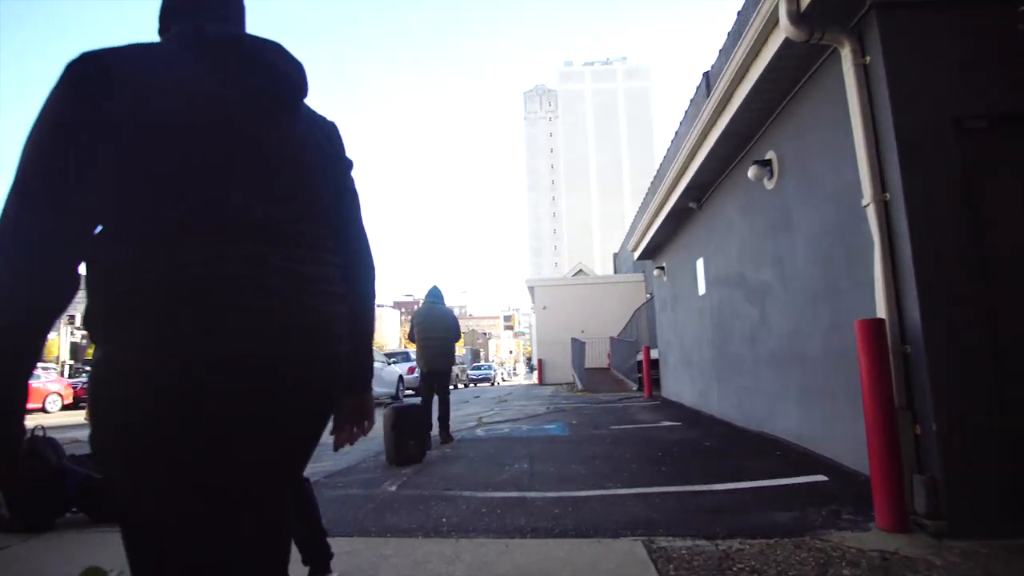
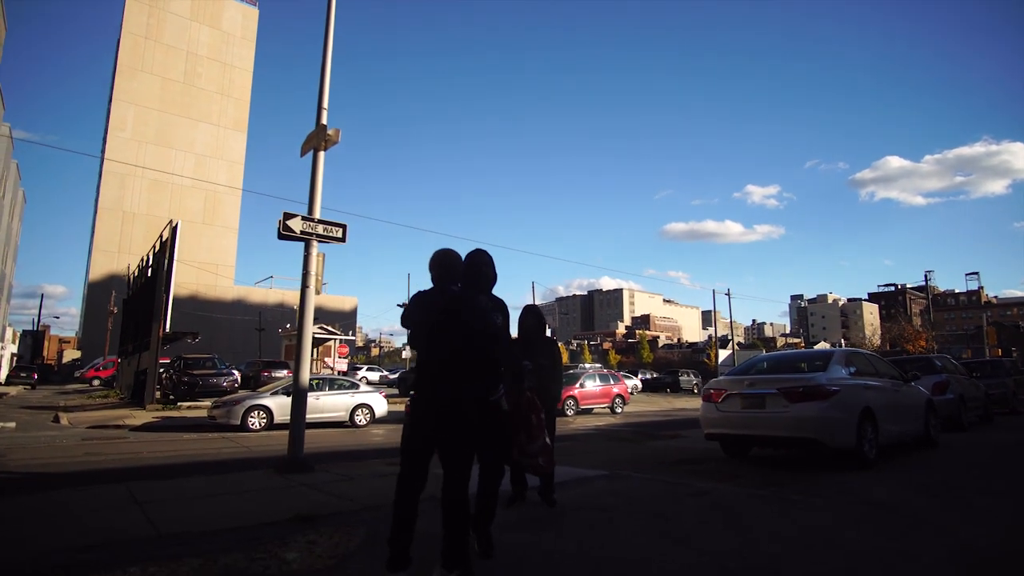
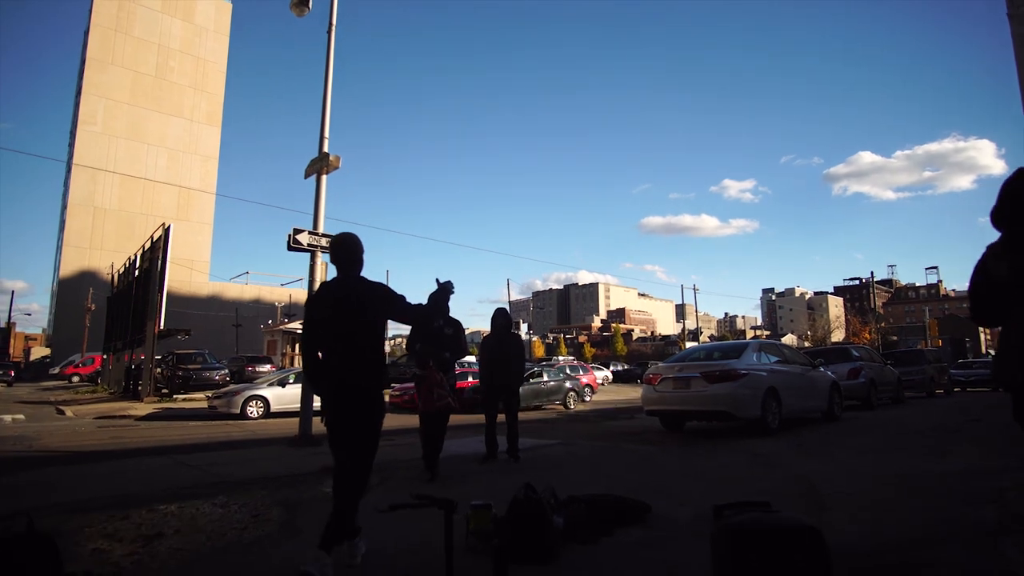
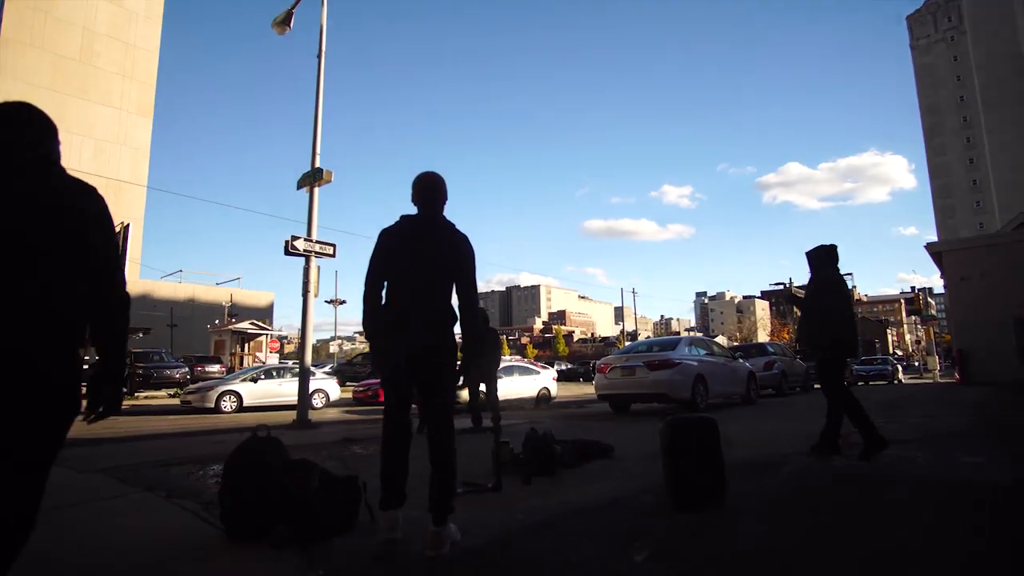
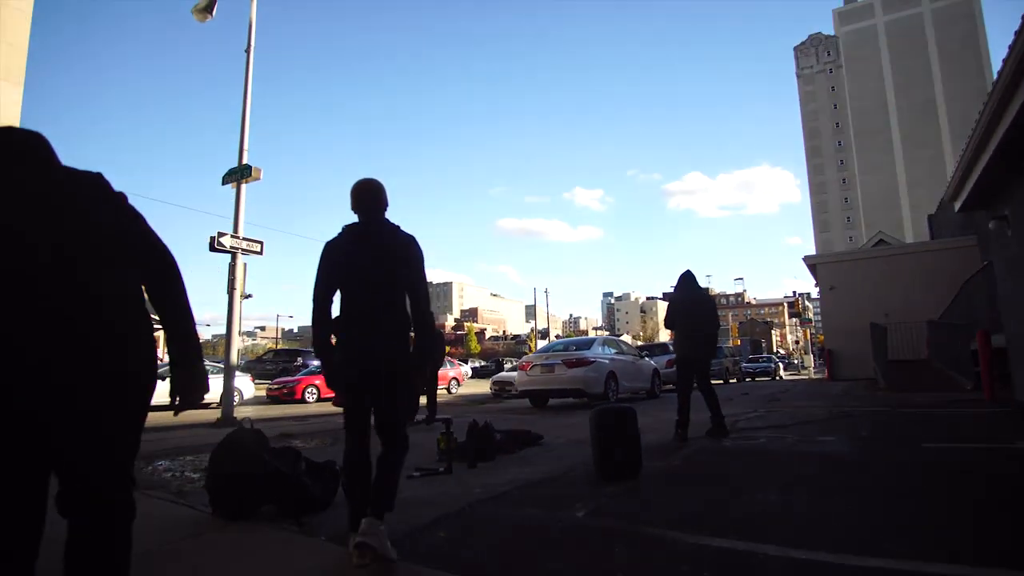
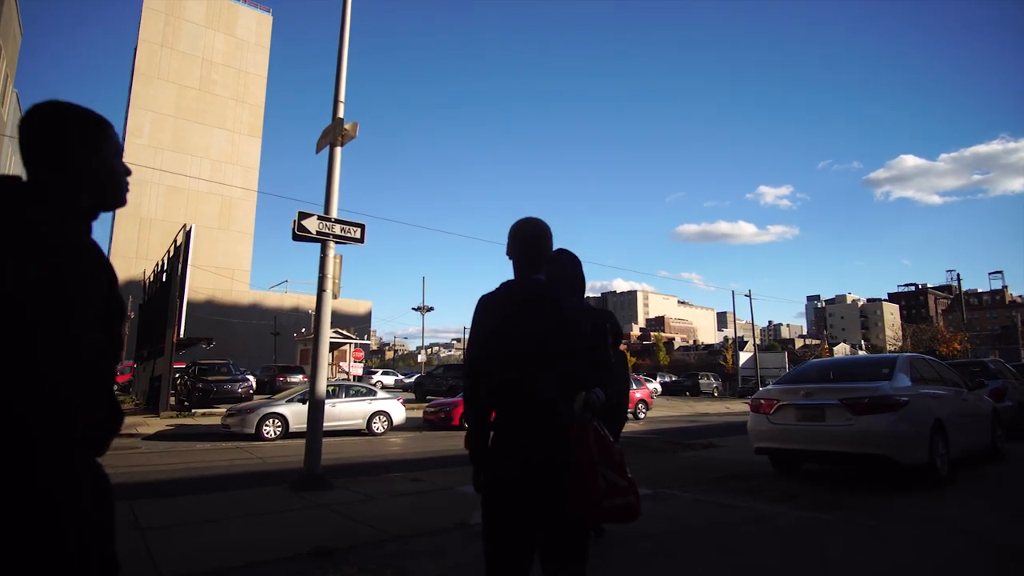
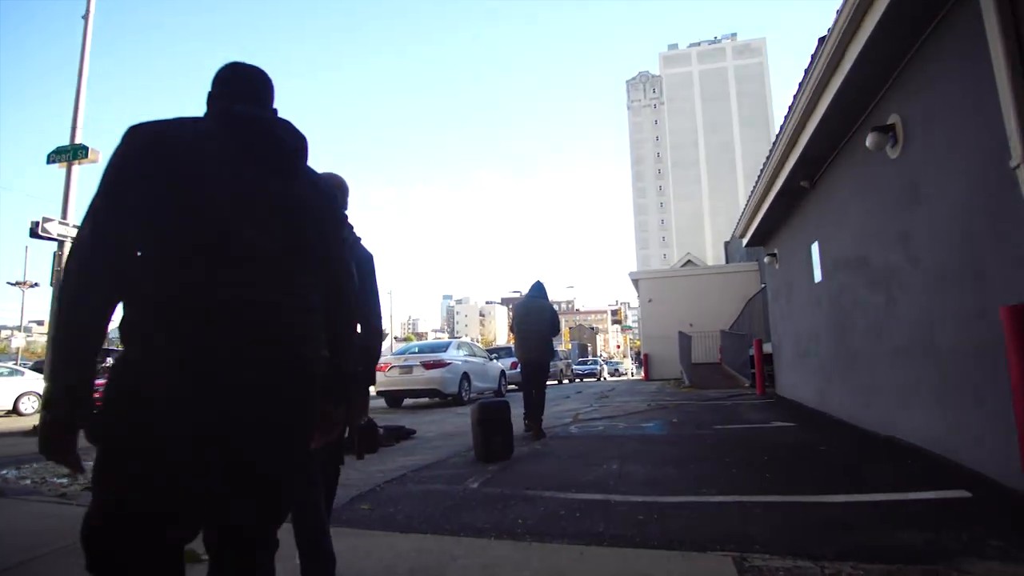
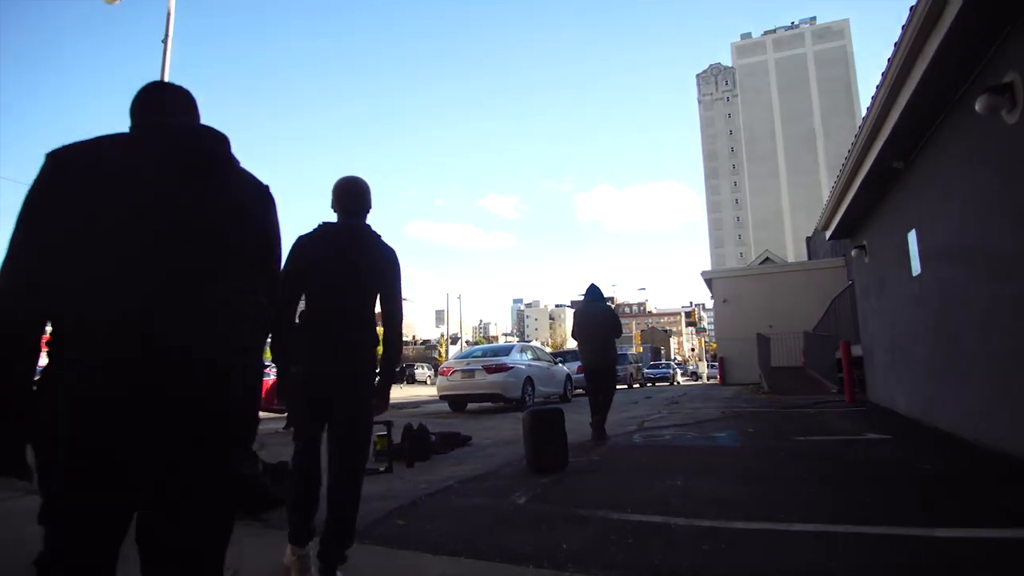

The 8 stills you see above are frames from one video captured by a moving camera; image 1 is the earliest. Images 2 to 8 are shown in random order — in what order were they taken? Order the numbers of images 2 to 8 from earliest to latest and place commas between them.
7, 8, 5, 4, 3, 2, 6
